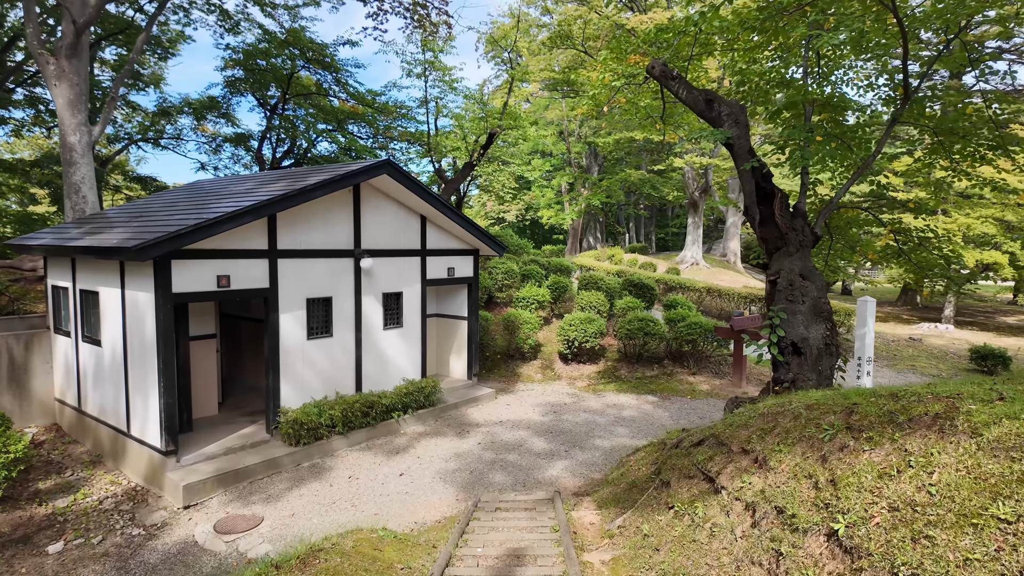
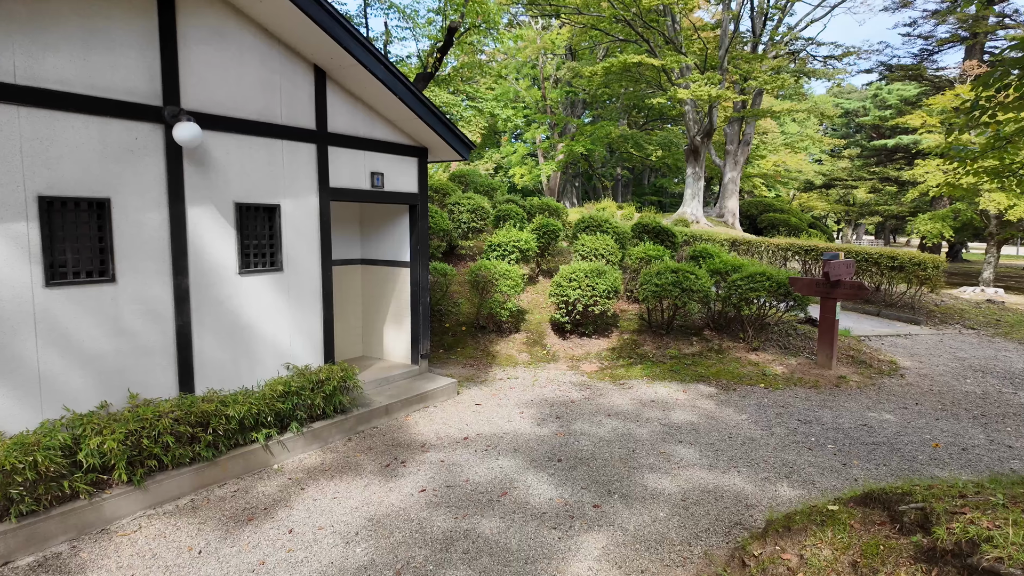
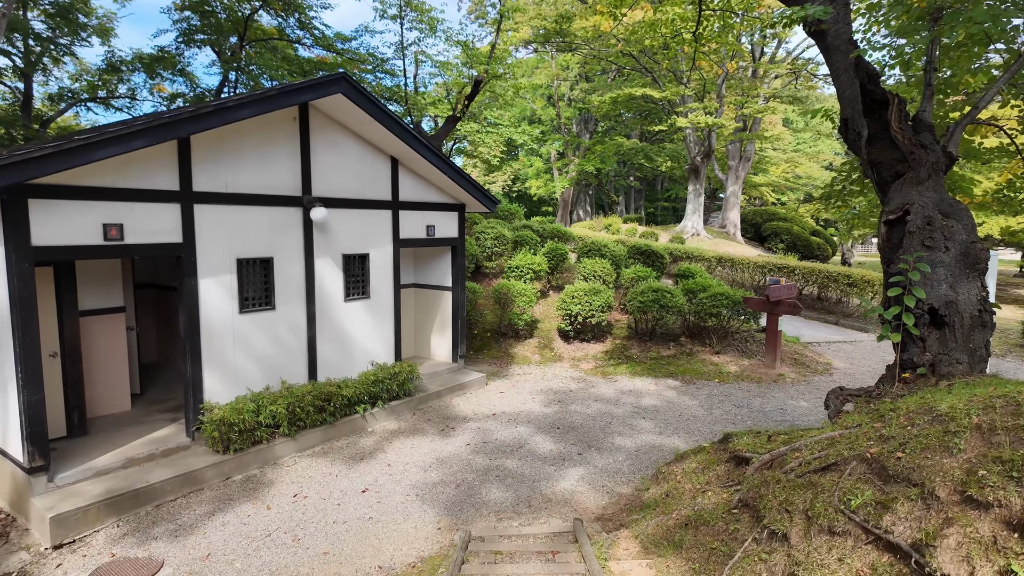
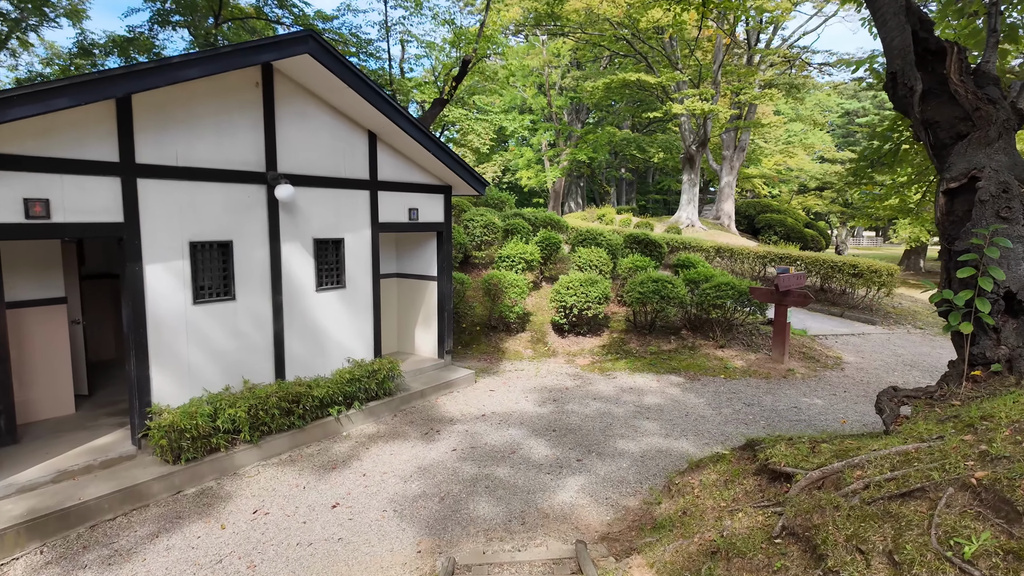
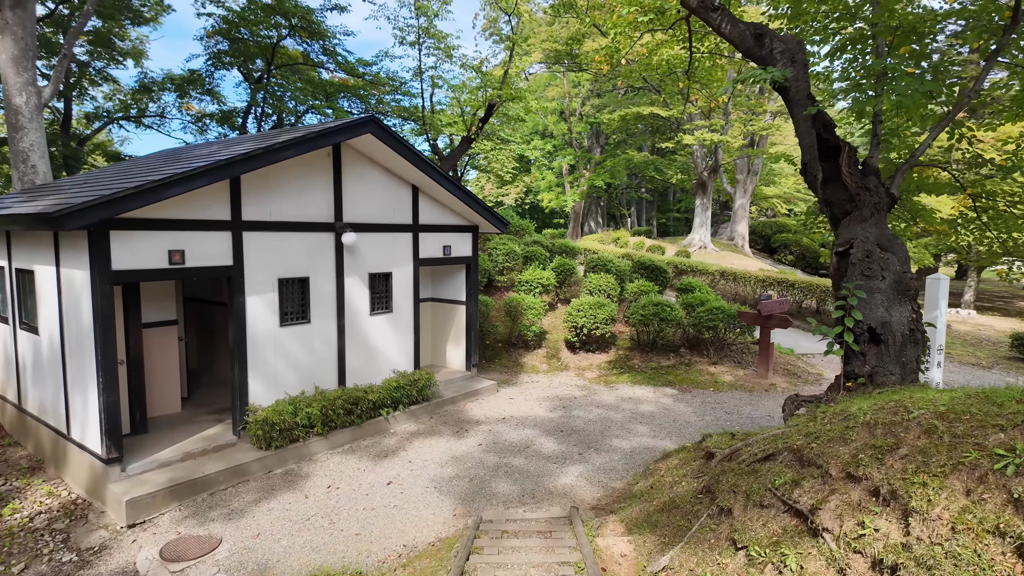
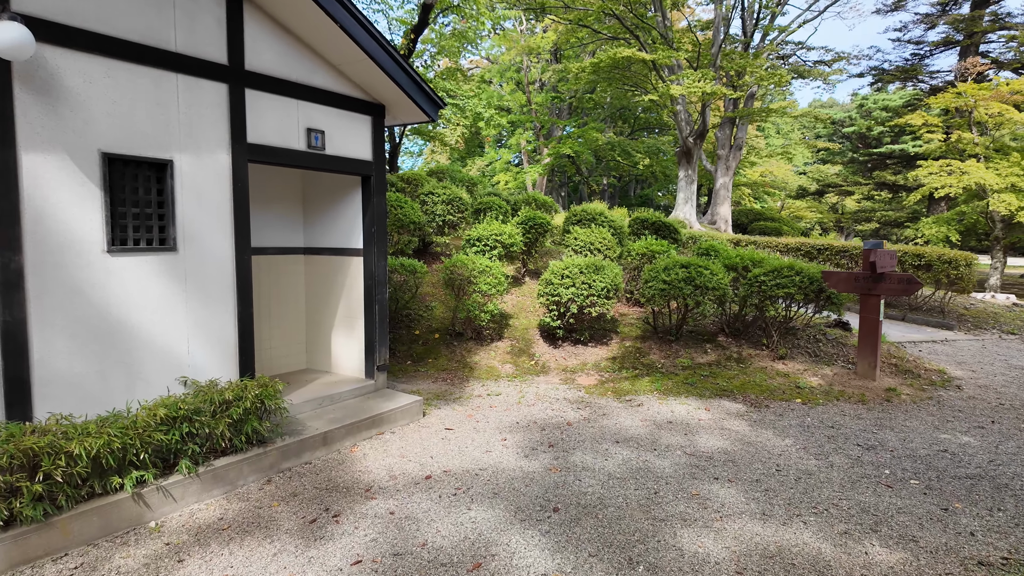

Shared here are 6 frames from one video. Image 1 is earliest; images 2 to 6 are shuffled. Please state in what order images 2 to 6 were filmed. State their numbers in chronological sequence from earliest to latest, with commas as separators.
5, 3, 4, 2, 6
